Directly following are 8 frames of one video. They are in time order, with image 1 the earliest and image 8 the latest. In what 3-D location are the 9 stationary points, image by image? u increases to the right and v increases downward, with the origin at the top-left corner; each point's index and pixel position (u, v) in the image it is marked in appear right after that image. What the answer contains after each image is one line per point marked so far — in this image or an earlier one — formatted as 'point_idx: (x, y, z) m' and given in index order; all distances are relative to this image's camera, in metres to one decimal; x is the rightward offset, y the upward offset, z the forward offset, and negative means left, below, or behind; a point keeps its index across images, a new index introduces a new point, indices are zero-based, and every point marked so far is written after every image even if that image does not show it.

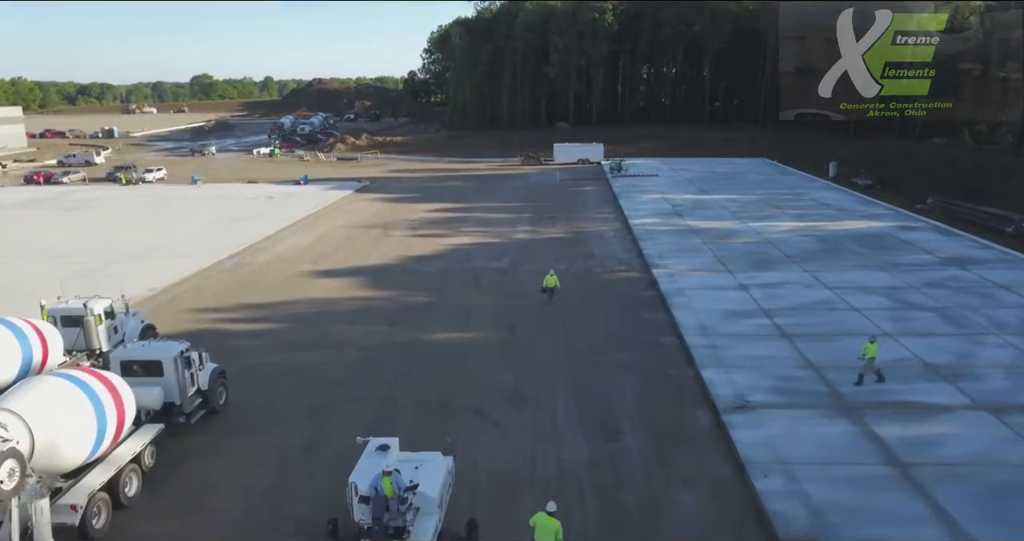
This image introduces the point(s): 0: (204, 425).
0: (-6.3, -3.2, +15.5) m
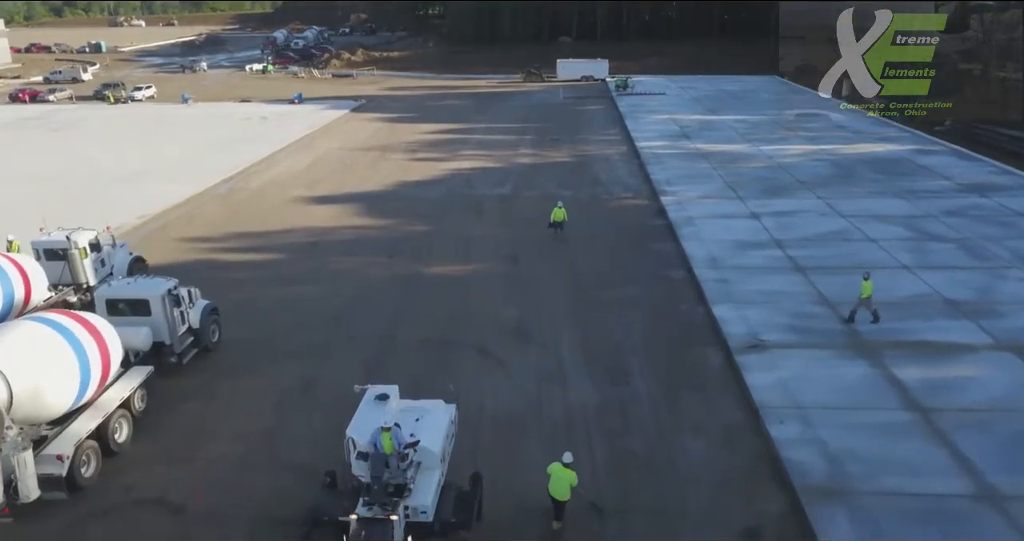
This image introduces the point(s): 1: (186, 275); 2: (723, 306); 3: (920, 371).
0: (-6.2, -1.9, +15.0) m
1: (-8.6, -0.1, +19.8) m
2: (+4.7, -0.8, +16.7) m
3: (+7.4, -1.8, +13.6) m
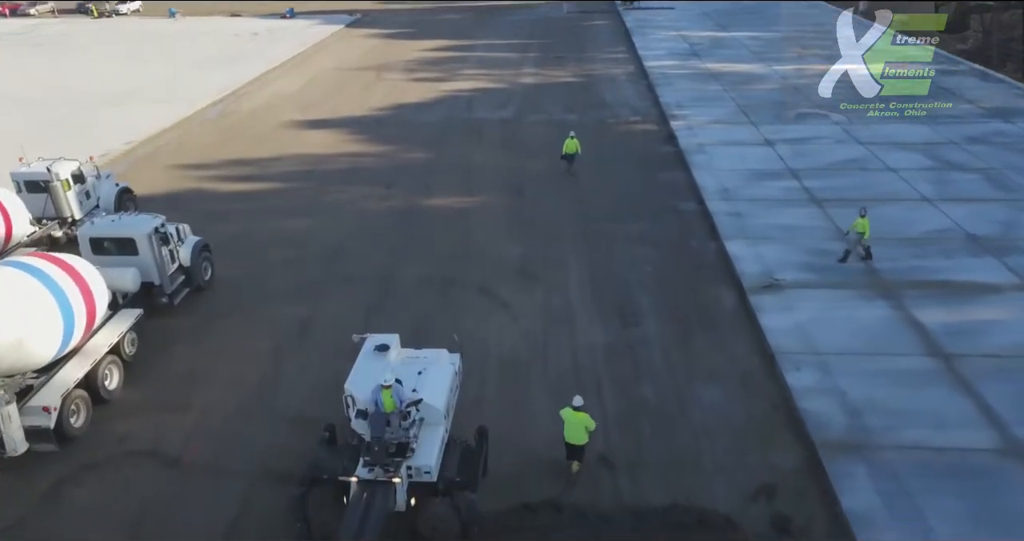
0: (-6.2, -0.6, +14.4) m
1: (-8.5, +1.6, +19.0) m
2: (+4.8, +0.6, +16.0) m
3: (+7.5, -0.8, +13.1) m
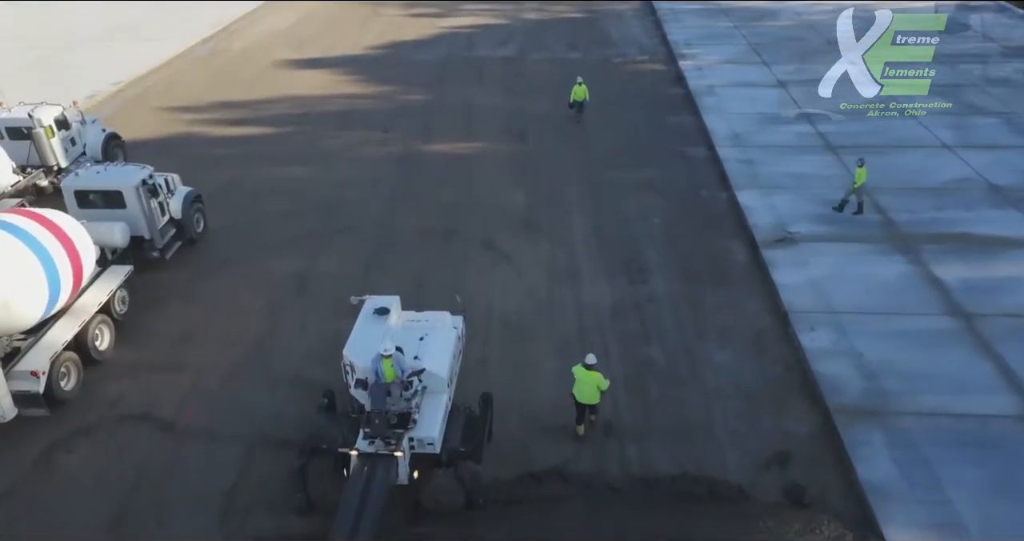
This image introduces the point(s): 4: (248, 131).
0: (-6.1, +0.2, +13.9) m
1: (-8.4, +2.9, +18.3) m
2: (+4.9, +1.6, +15.4) m
3: (+7.6, 0.0, +12.6) m
4: (-6.8, +3.6, +19.6) m
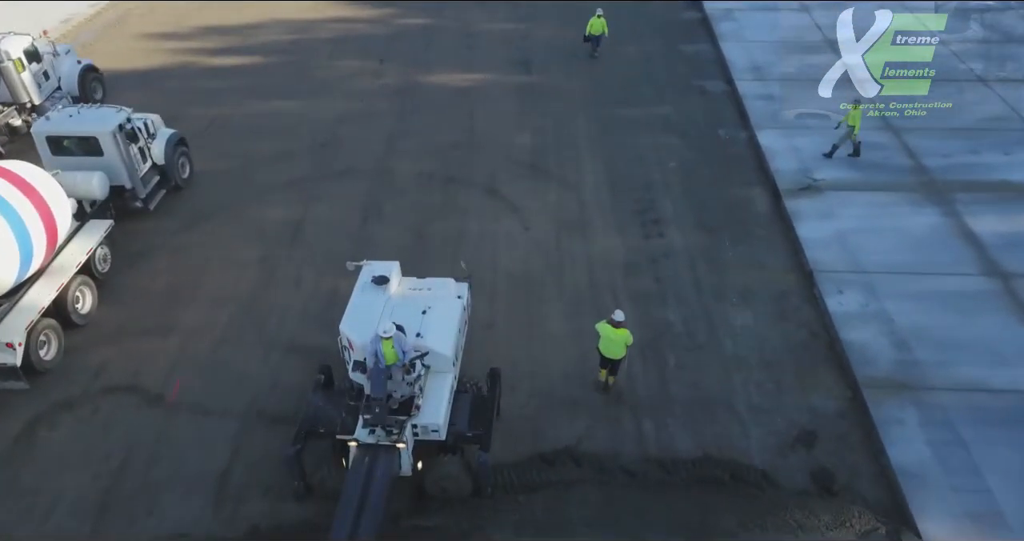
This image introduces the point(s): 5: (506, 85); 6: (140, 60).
0: (-6.0, +1.1, +13.1) m
1: (-8.3, +4.3, +17.2) m
2: (+5.0, +2.6, +14.5) m
3: (+7.7, +0.7, +11.8) m
4: (-6.7, +5.1, +18.4) m
5: (-0.1, +4.2, +17.1) m
6: (-9.2, +5.2, +18.6) m
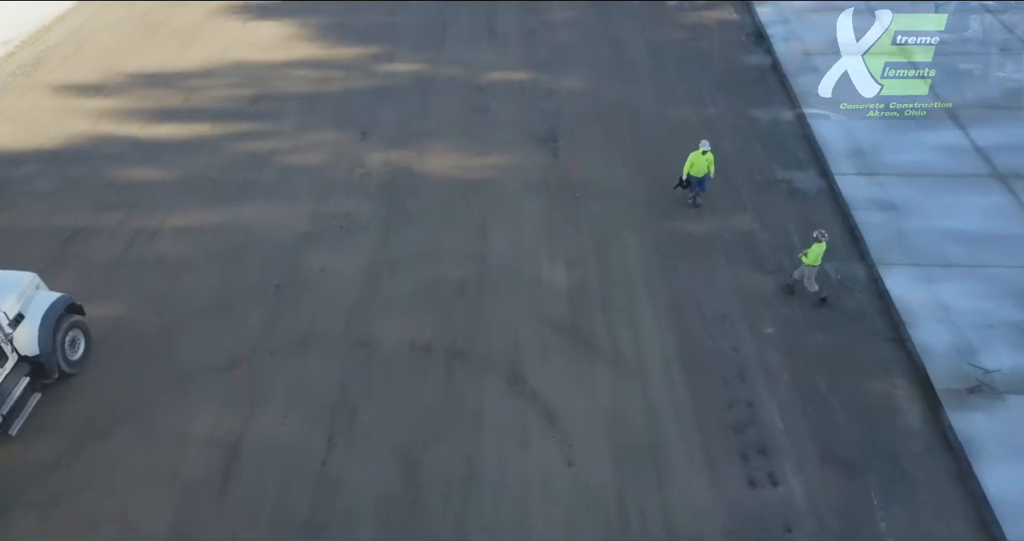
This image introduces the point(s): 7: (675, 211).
0: (-5.6, -1.6, +9.1) m
1: (-7.9, +1.7, +13.0) m
2: (+5.4, -0.1, +10.3) m
3: (+8.1, -2.1, +7.8) m
4: (-6.3, +2.6, +14.1) m
5: (+0.3, +1.6, +12.9) m
6: (-8.8, +2.7, +14.3) m
7: (+2.6, +0.9, +11.9) m
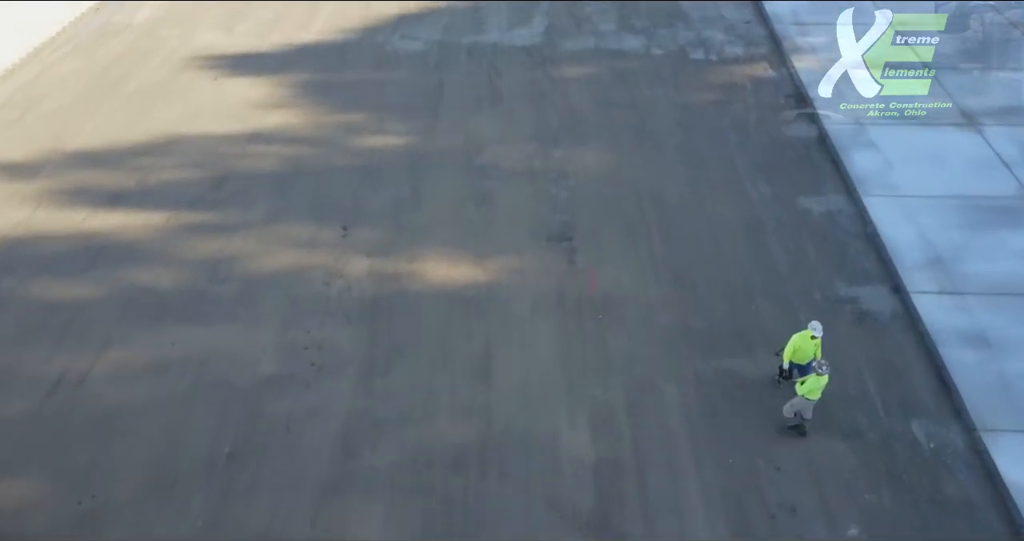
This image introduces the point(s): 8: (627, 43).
0: (-5.4, -3.5, +7.0) m
1: (-7.8, -0.2, +10.9) m
2: (+5.5, -1.9, +8.2) m
3: (+8.2, -3.9, +5.7) m
4: (-6.2, +0.7, +12.0) m
5: (+0.4, -0.3, +10.8) m
6: (-8.6, +0.8, +12.2) m
7: (+2.7, -1.0, +9.8) m
8: (+2.6, +5.2, +17.1) m
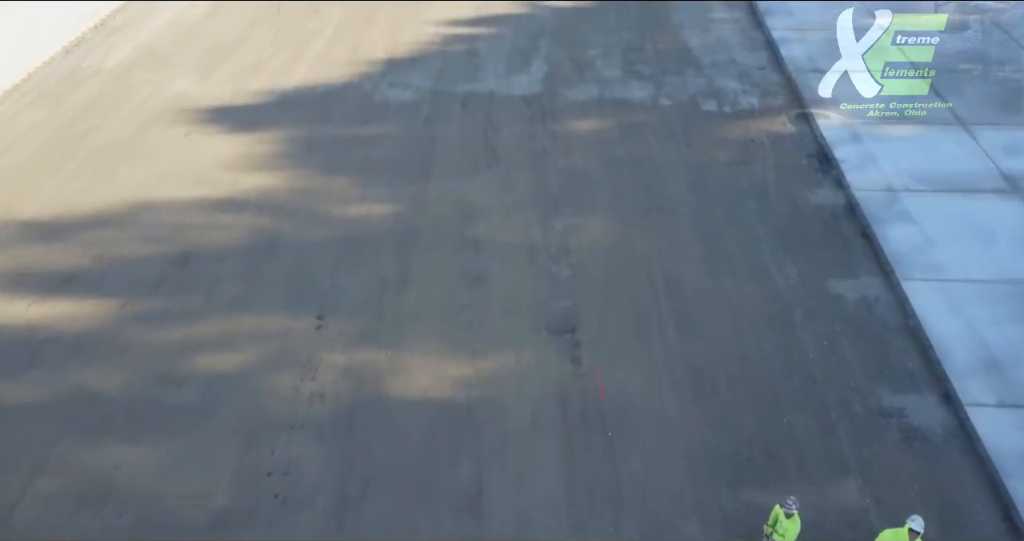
0: (-5.5, -4.8, +5.6) m
1: (-7.8, -1.6, +9.6) m
2: (+5.4, -3.2, +6.9) m
3: (+8.1, -5.2, +4.3) m
4: (-6.3, -0.6, +10.7) m
5: (+0.4, -1.6, +9.4) m
6: (-8.7, -0.5, +10.9) m
7: (+2.6, -2.3, +8.4) m
8: (+2.6, +3.7, +15.9) m
